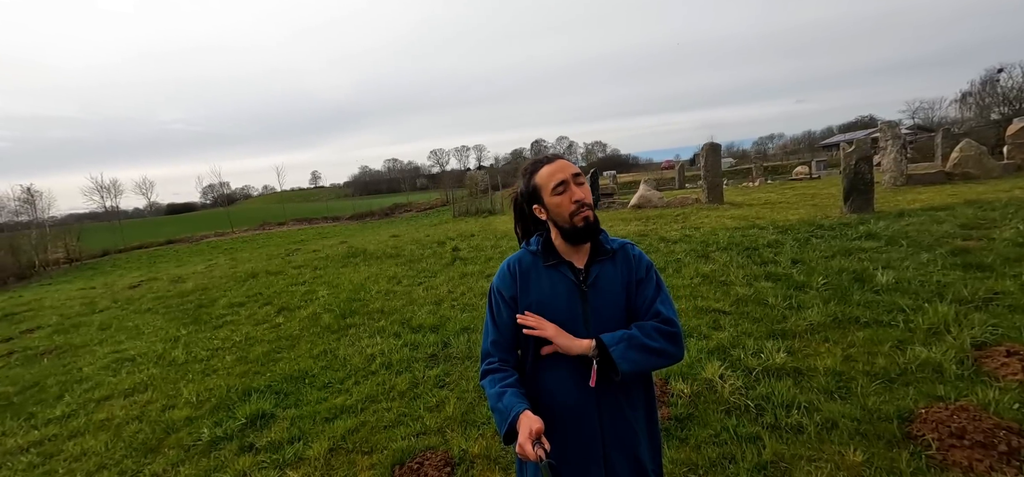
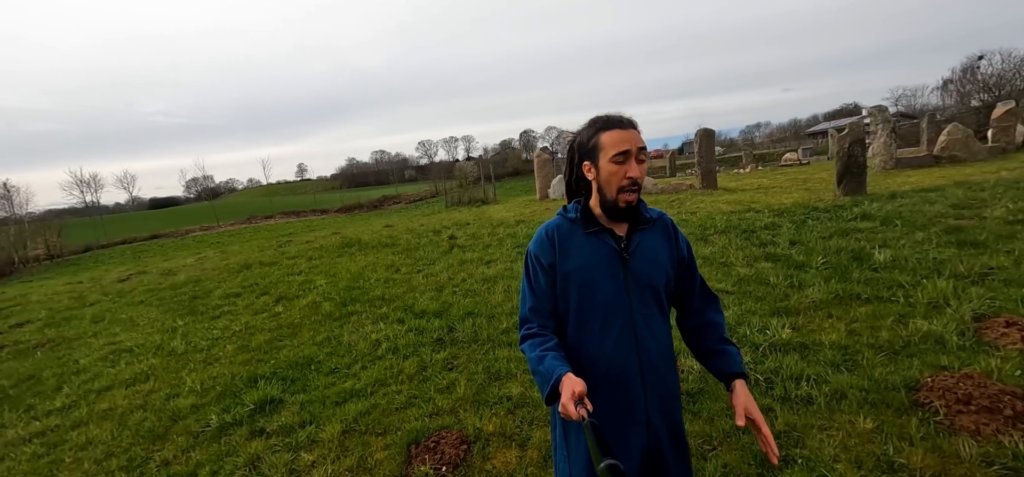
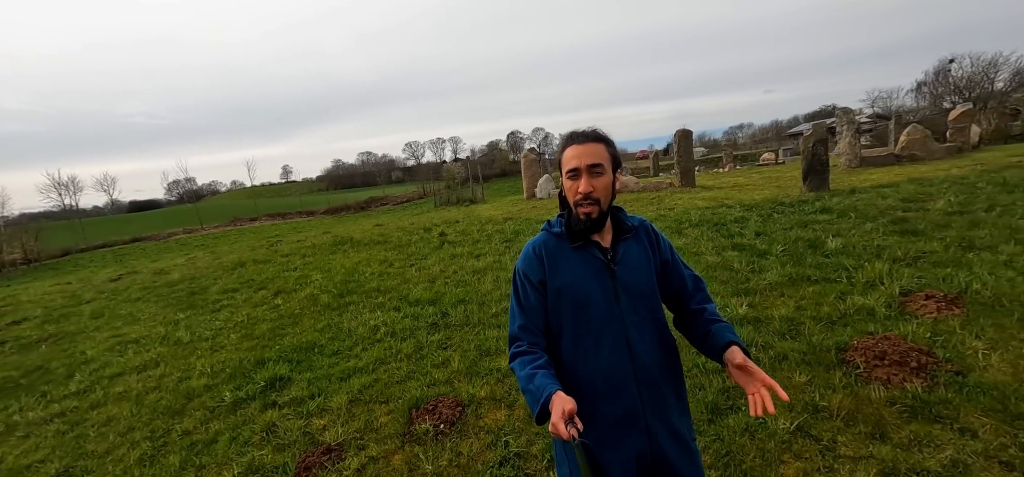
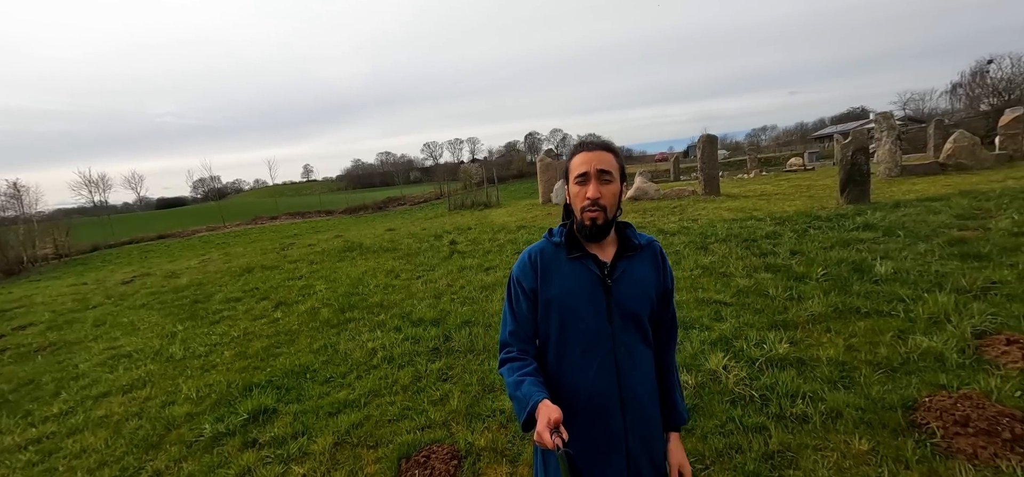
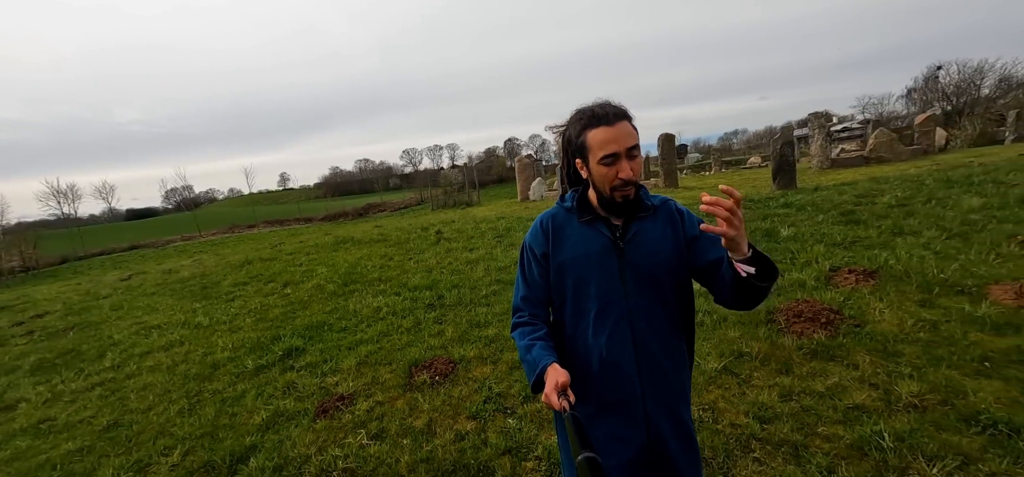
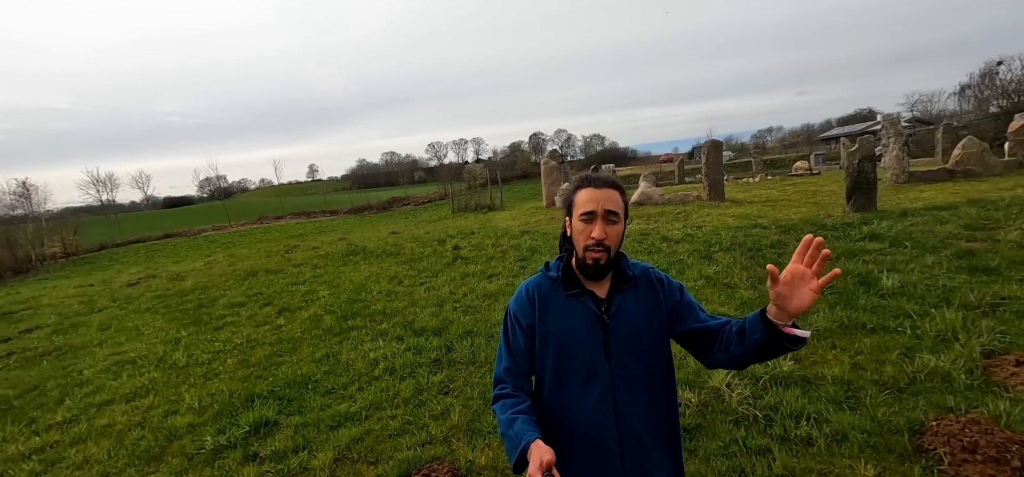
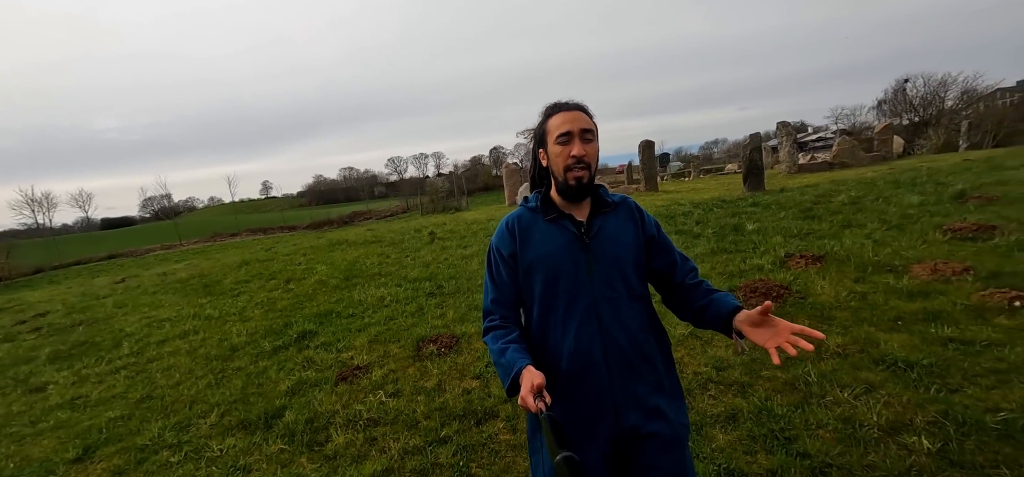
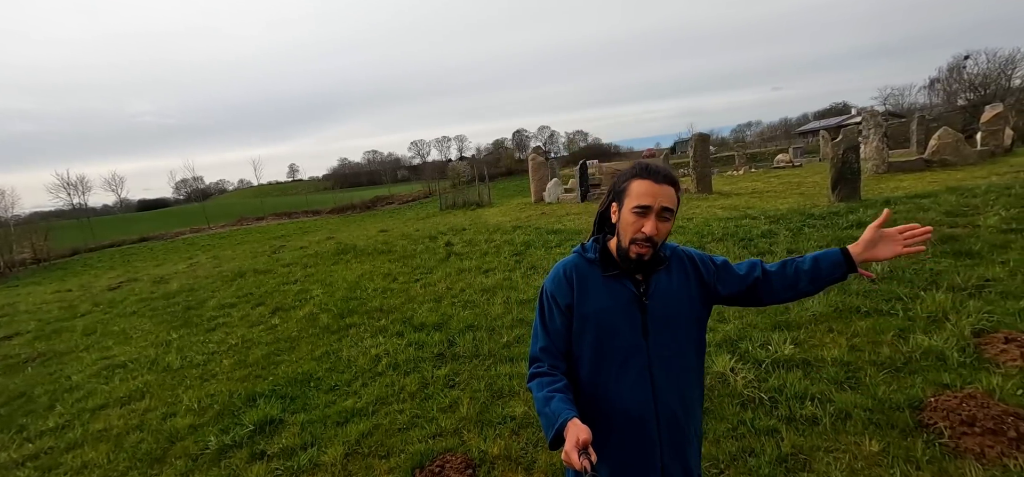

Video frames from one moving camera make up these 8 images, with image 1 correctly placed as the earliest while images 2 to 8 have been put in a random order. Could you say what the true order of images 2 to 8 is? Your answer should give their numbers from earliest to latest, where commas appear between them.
6, 4, 2, 8, 3, 5, 7
